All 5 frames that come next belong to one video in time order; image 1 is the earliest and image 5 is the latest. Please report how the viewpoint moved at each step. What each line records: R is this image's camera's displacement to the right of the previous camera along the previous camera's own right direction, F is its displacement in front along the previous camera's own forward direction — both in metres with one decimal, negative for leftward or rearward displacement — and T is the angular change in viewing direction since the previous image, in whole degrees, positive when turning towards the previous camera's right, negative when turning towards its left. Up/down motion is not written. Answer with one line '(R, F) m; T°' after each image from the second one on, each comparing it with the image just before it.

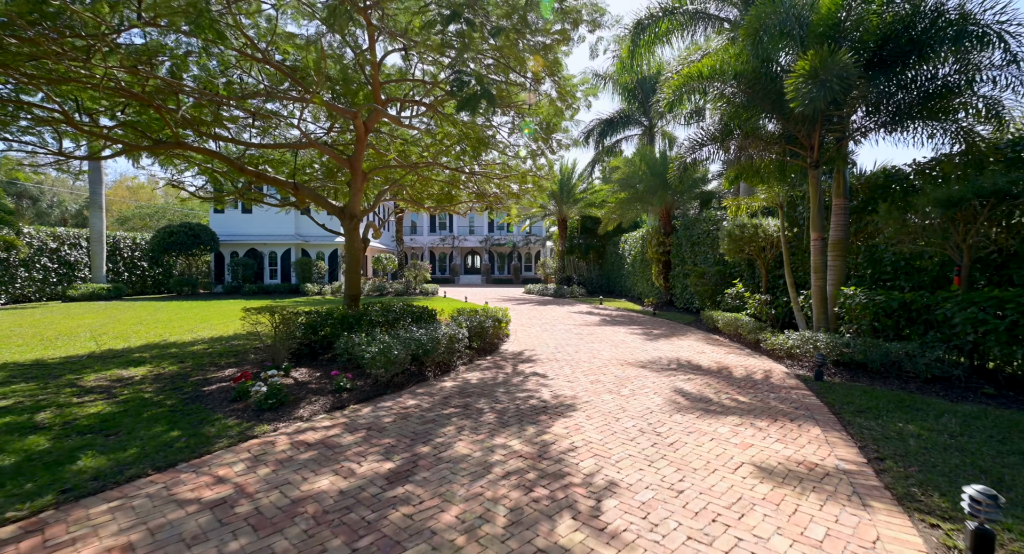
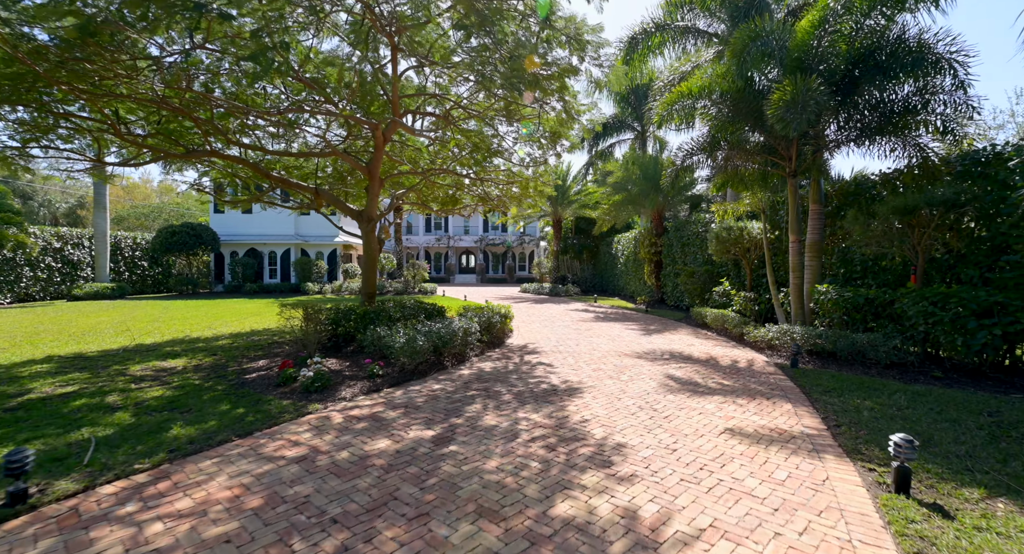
(-0.3, -0.7) m; +1°
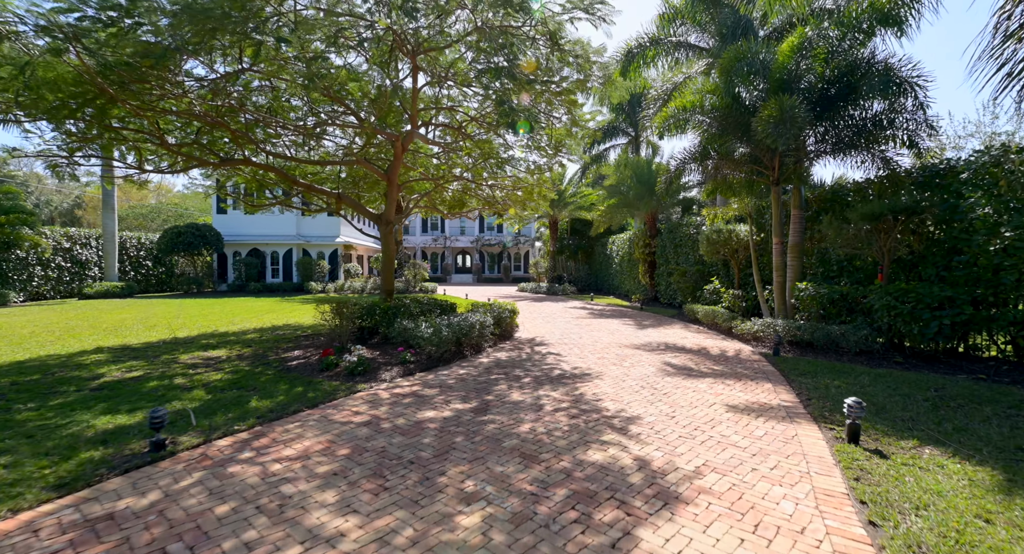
(-0.3, -0.8) m; +1°
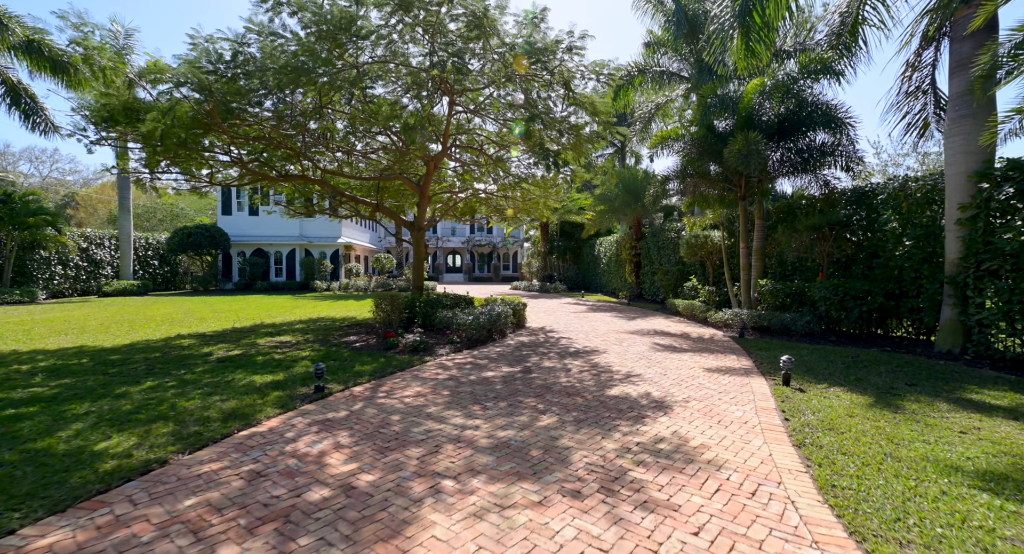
(-0.7, -1.7) m; +2°
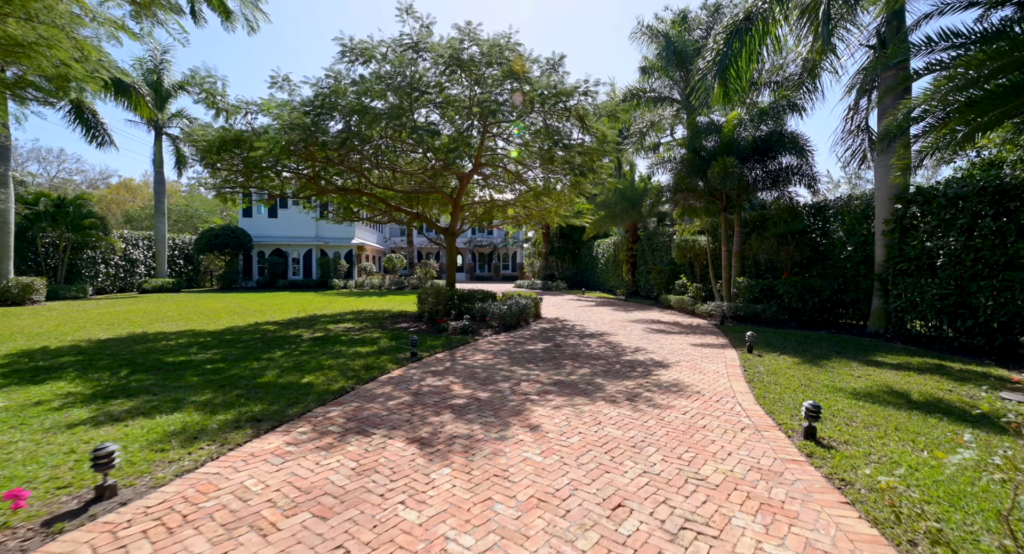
(-0.7, -2.0) m; +1°
